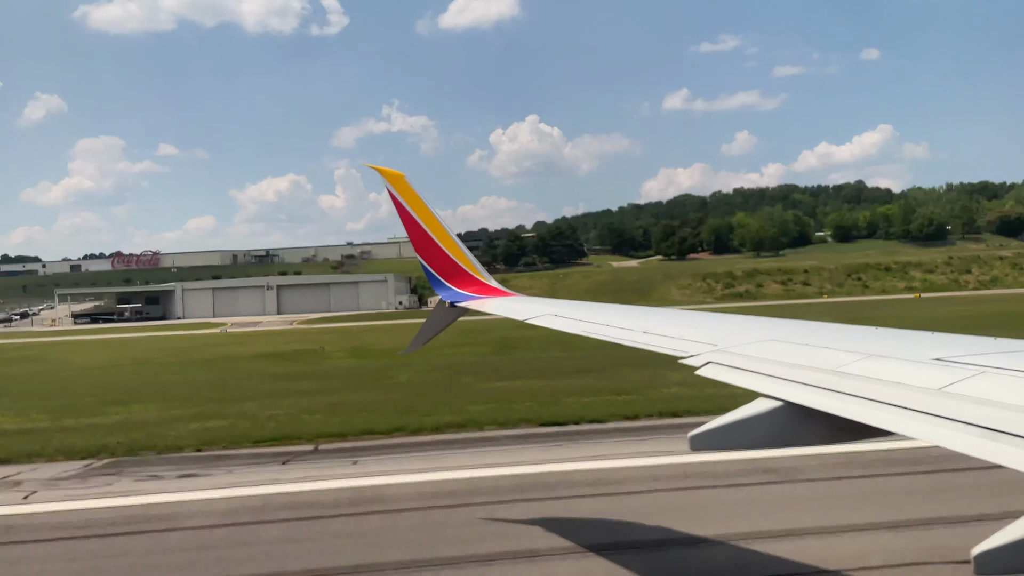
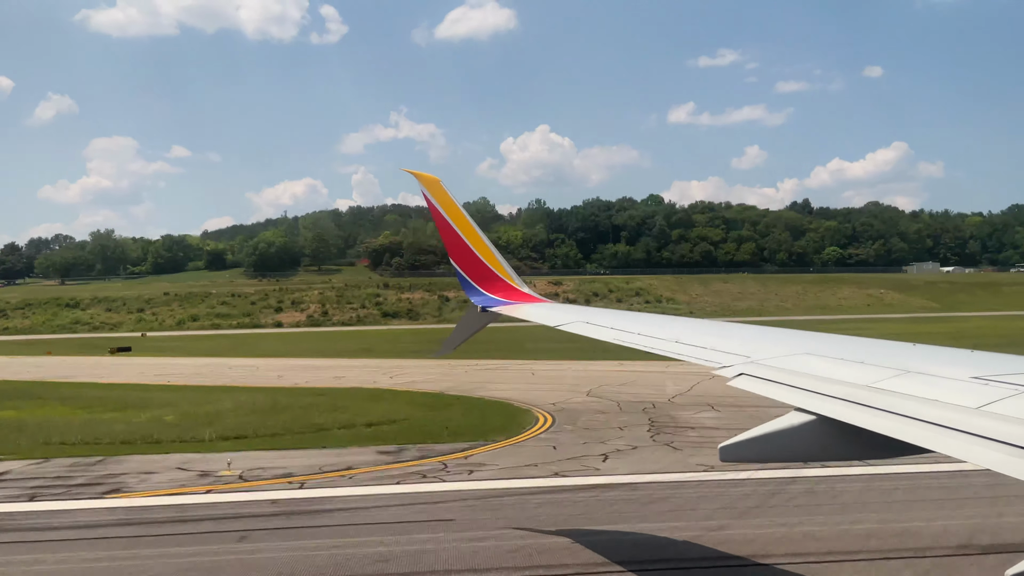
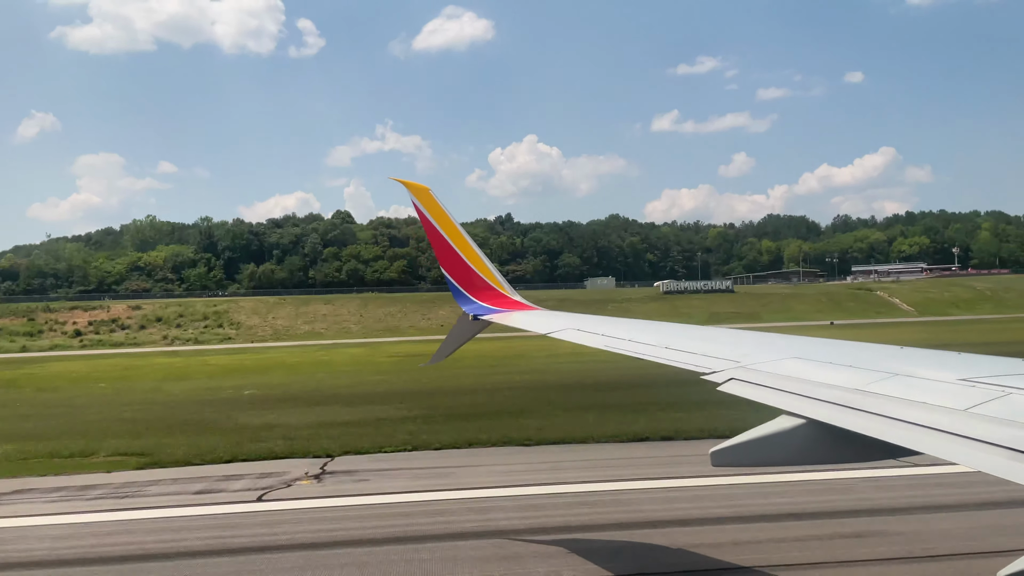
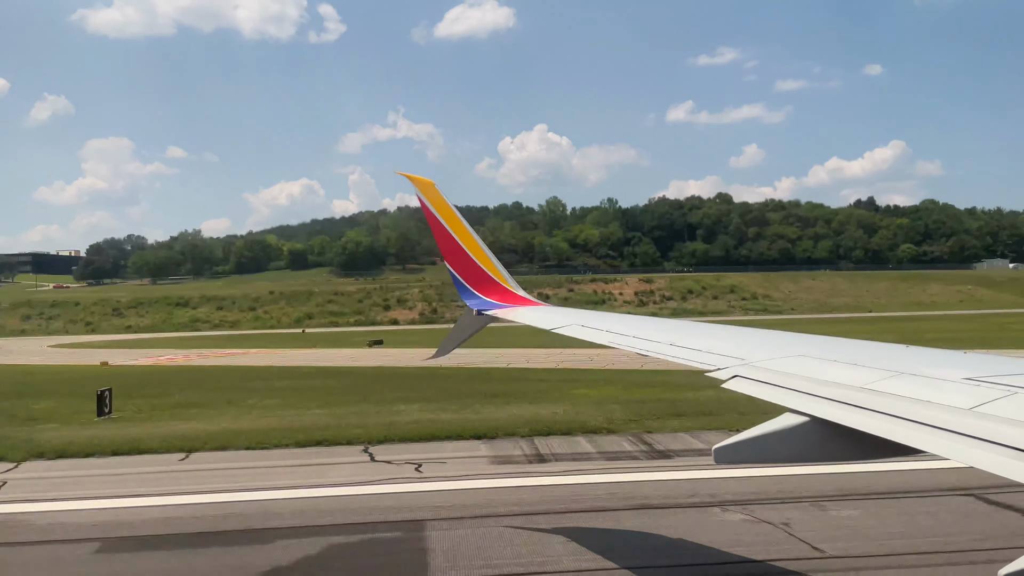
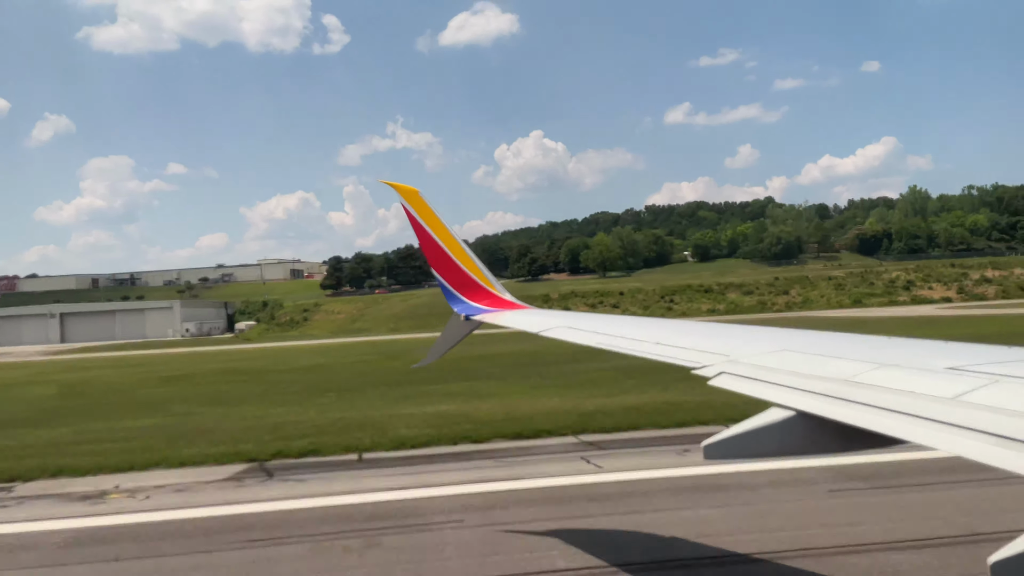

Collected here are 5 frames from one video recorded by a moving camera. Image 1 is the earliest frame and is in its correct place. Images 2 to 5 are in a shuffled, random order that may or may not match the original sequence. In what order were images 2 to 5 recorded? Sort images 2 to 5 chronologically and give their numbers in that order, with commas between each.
5, 4, 2, 3
